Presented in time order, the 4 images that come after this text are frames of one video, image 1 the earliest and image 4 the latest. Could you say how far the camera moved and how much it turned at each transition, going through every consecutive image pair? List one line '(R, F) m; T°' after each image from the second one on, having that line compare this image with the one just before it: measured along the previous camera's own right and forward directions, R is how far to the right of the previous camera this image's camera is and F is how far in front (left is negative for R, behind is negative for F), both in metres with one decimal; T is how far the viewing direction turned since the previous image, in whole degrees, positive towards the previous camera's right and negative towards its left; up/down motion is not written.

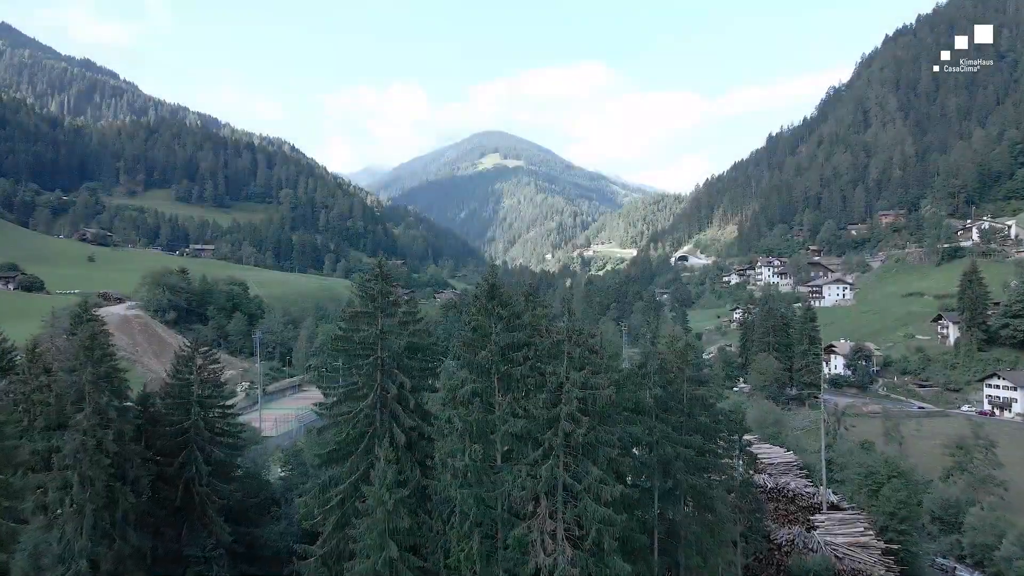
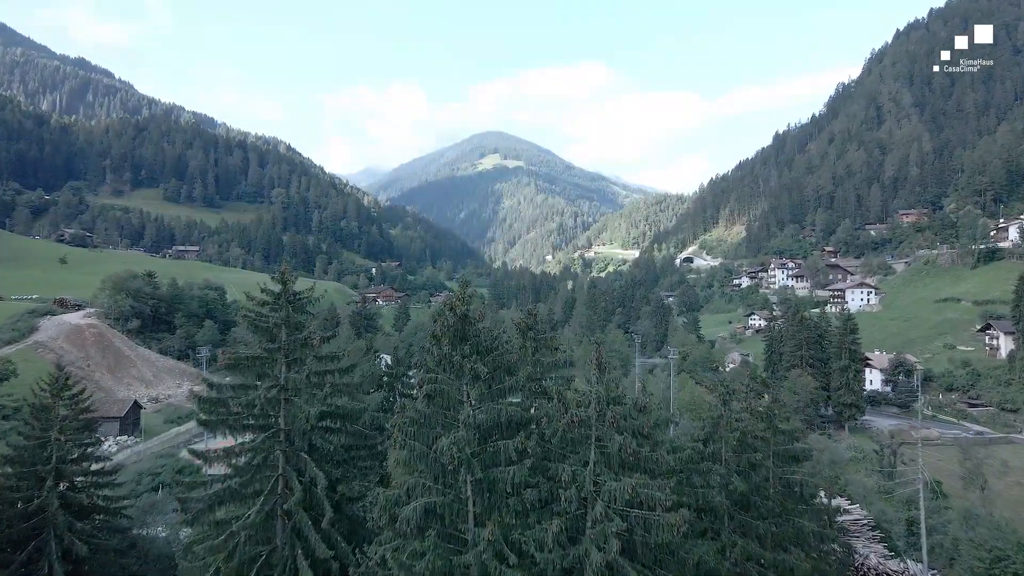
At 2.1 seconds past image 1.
(+0.2, +7.0) m; 0°
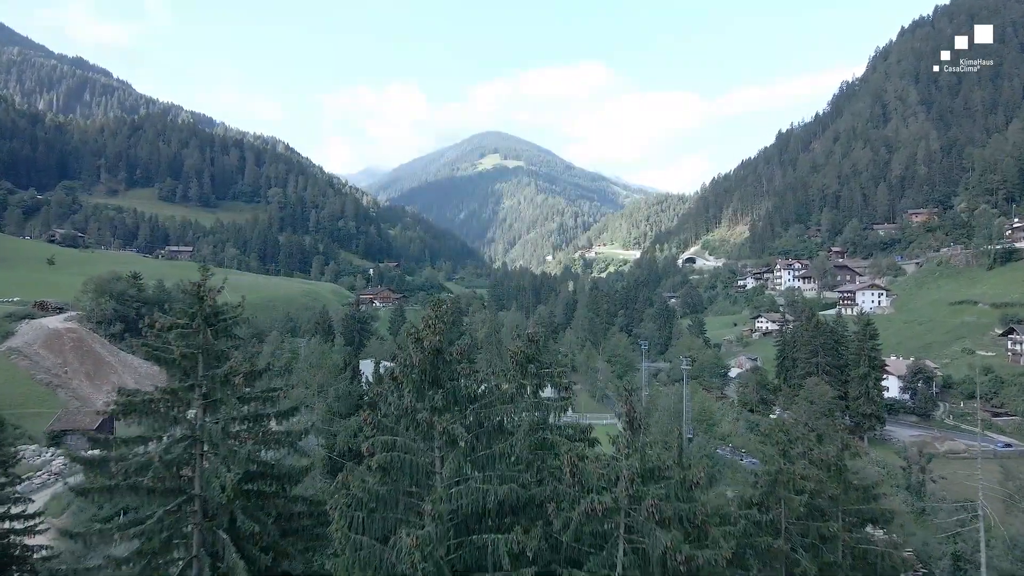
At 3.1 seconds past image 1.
(+0.1, +2.8) m; 0°
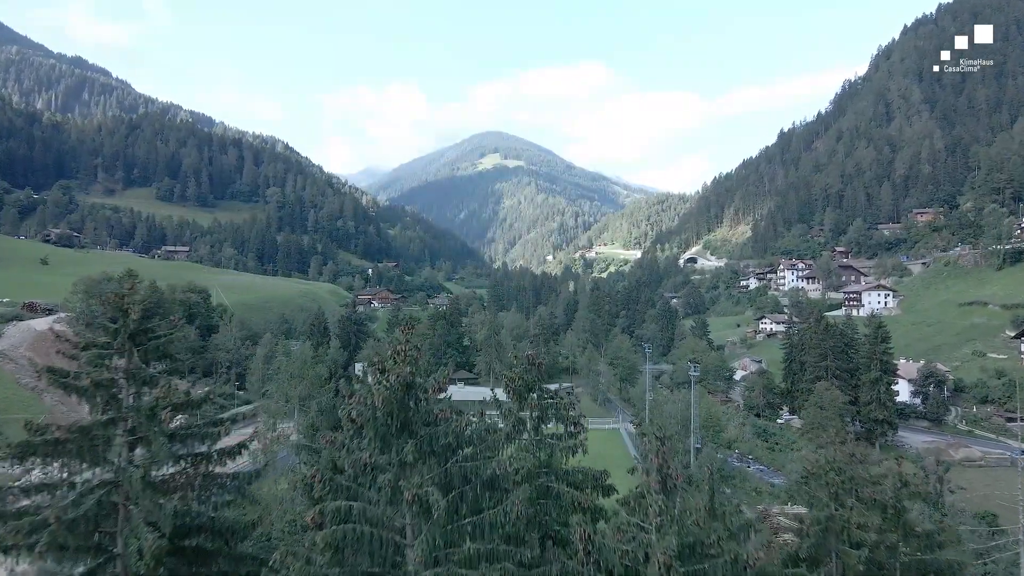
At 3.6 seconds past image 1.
(0.0, +1.5) m; 0°
